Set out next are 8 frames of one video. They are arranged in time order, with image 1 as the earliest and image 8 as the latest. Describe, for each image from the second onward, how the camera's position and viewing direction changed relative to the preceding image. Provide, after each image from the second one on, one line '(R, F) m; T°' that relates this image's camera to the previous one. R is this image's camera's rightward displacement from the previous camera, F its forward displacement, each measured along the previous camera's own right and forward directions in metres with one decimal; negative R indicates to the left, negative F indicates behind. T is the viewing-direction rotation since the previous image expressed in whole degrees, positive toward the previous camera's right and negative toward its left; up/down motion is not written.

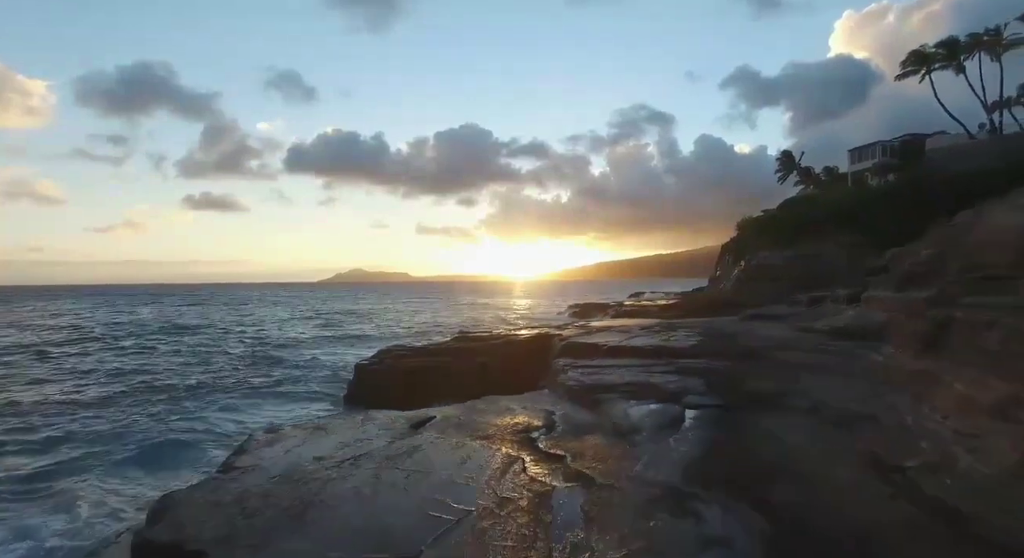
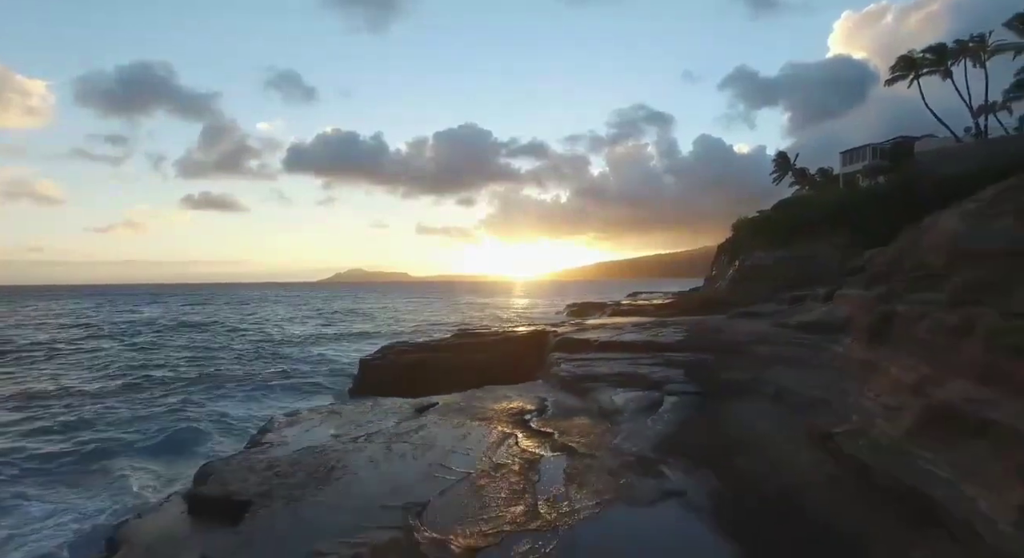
(+0.1, -1.4) m; 0°
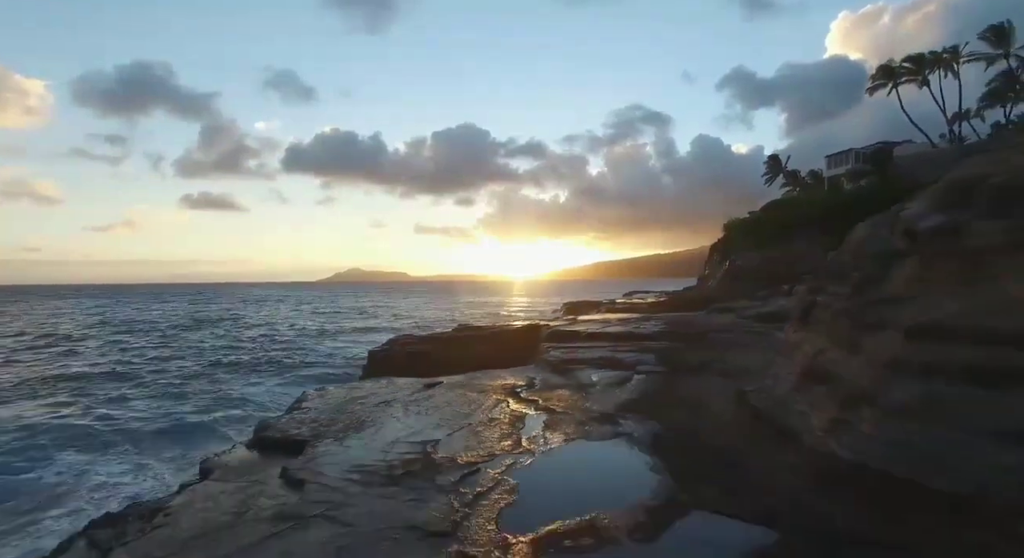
(+0.2, -2.7) m; 0°
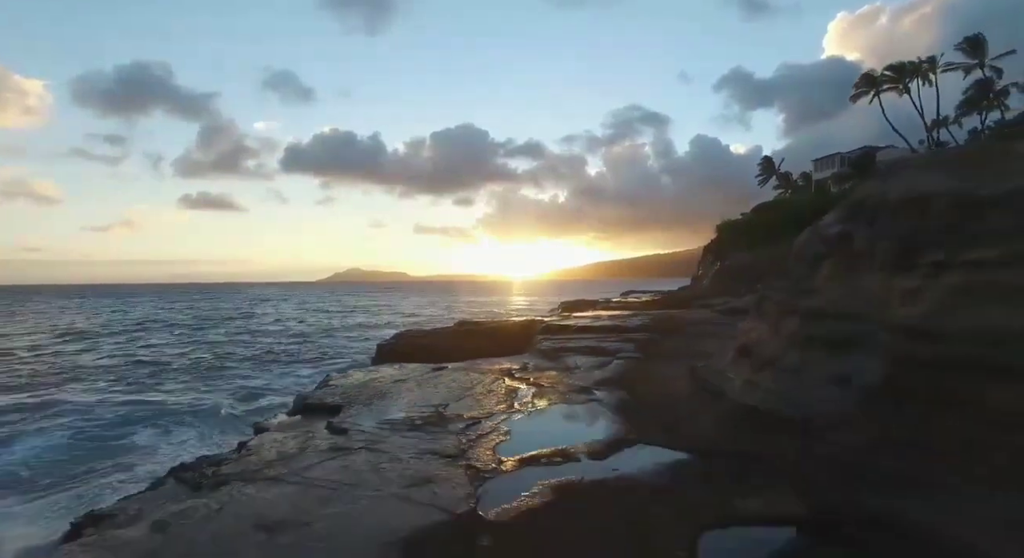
(+0.1, -2.5) m; 0°
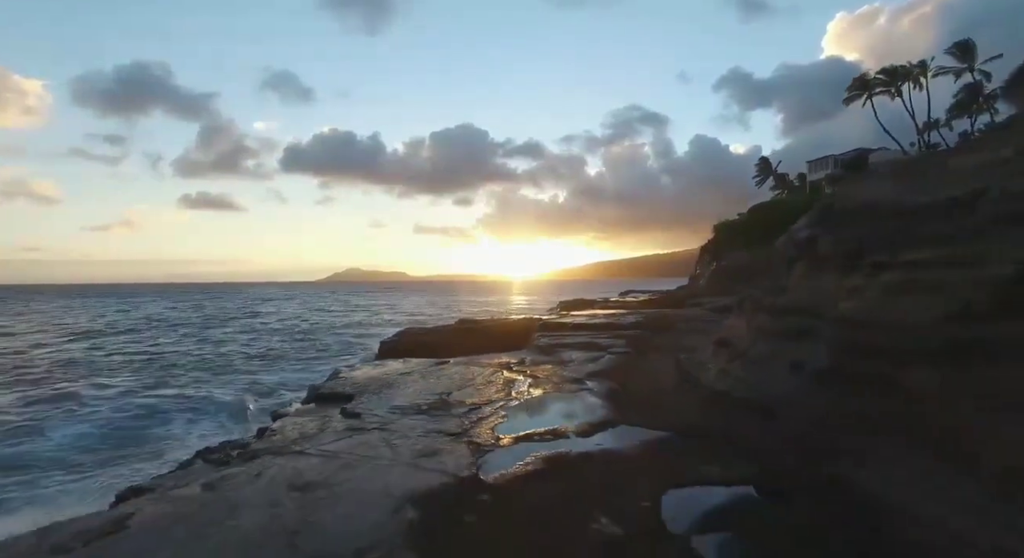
(+0.1, -1.1) m; 0°
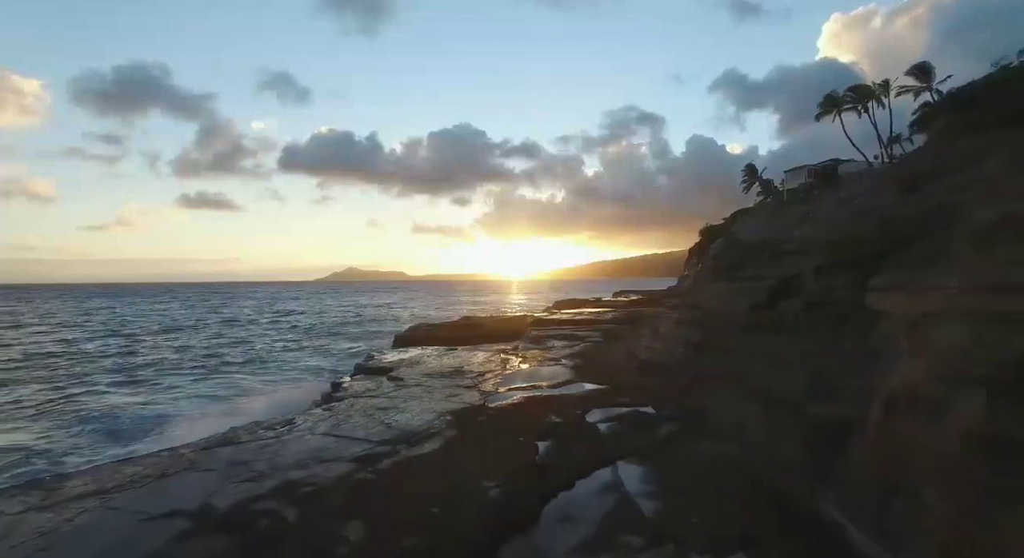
(+0.1, -5.2) m; 0°
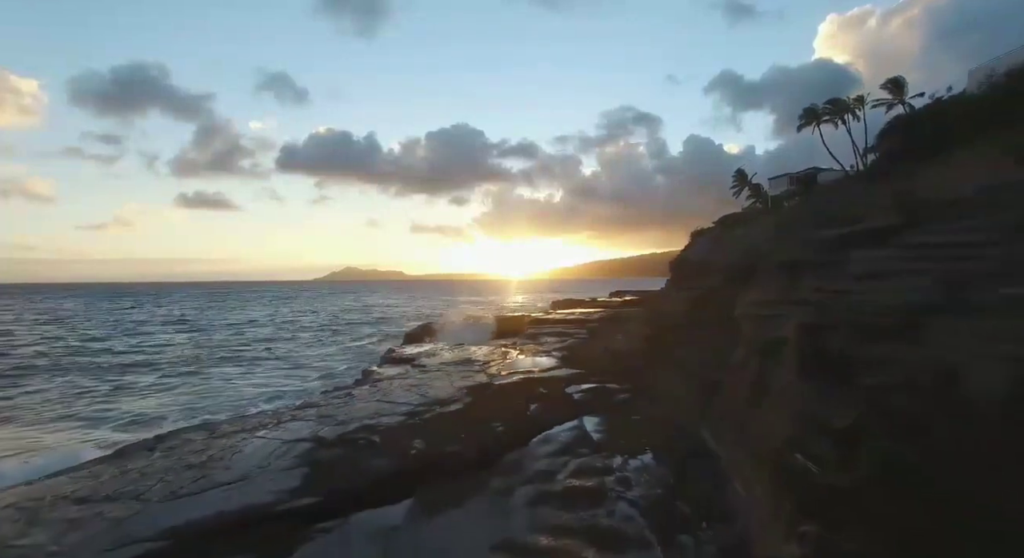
(0.0, -4.2) m; 0°
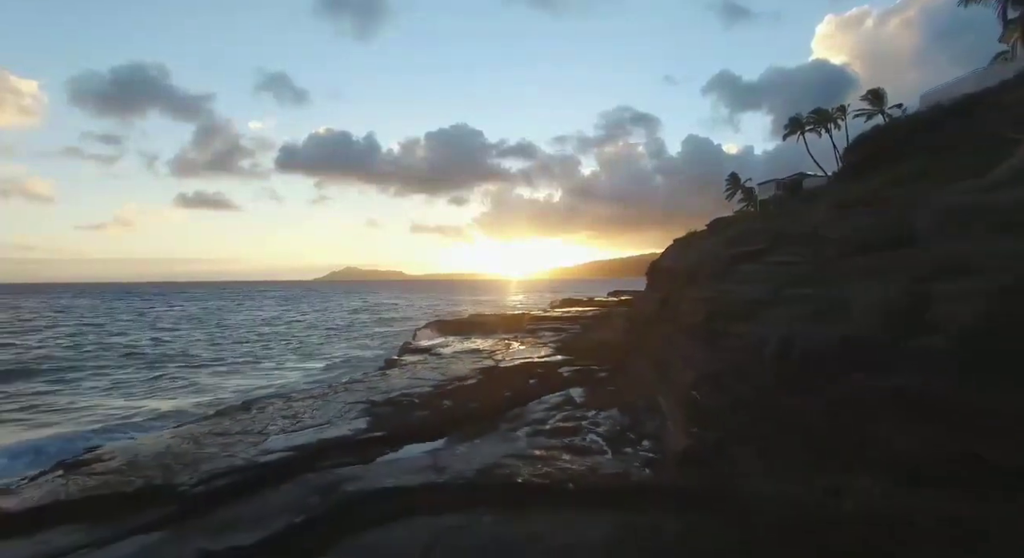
(-0.1, -3.8) m; 0°
